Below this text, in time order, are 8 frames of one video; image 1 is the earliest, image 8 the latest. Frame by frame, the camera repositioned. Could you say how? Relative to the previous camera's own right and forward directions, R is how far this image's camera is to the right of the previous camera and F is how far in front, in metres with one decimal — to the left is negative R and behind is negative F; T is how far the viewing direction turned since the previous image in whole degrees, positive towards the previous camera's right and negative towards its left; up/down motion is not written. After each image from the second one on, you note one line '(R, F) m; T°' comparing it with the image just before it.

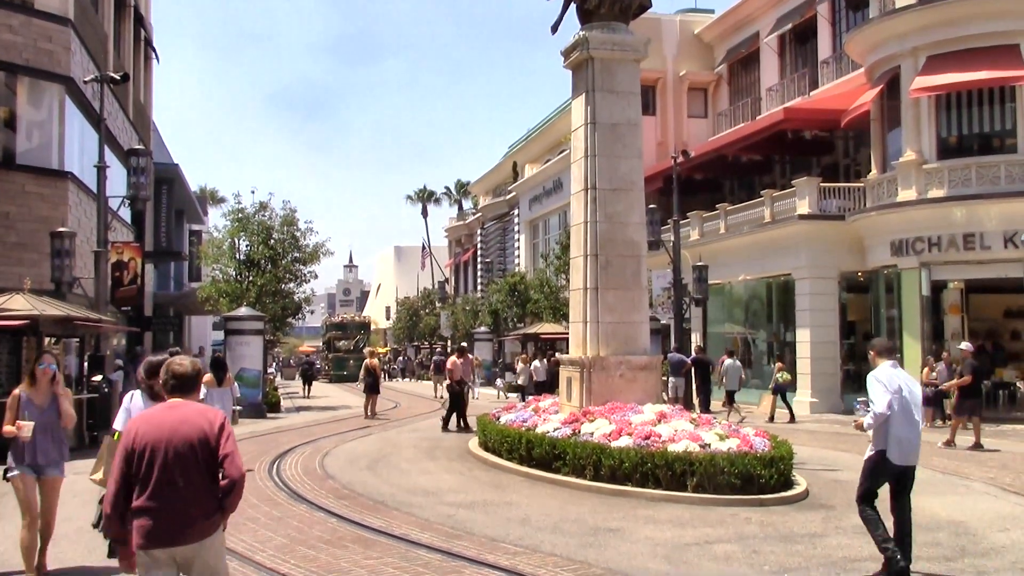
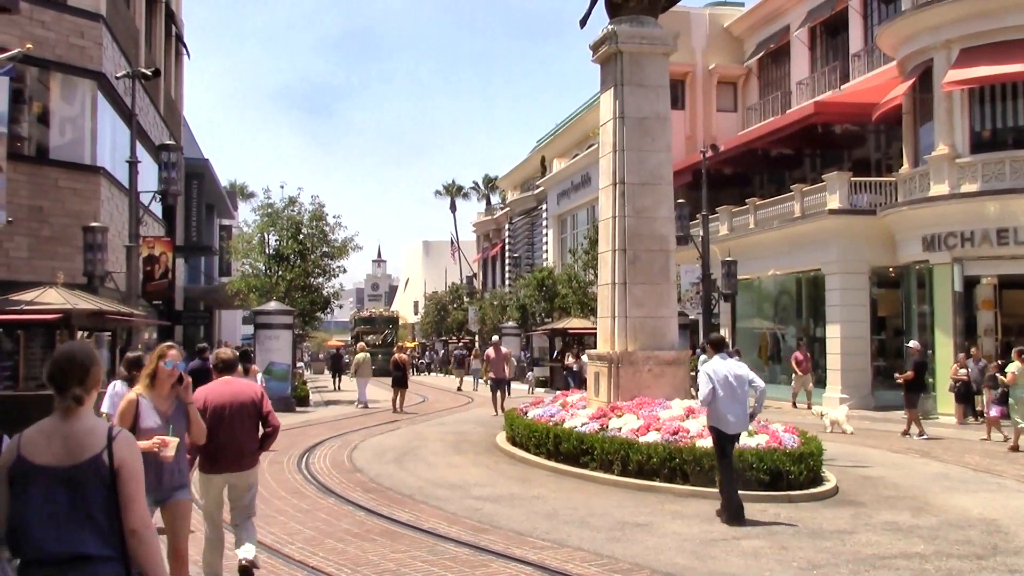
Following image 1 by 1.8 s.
(-0.1, 0.0) m; -1°
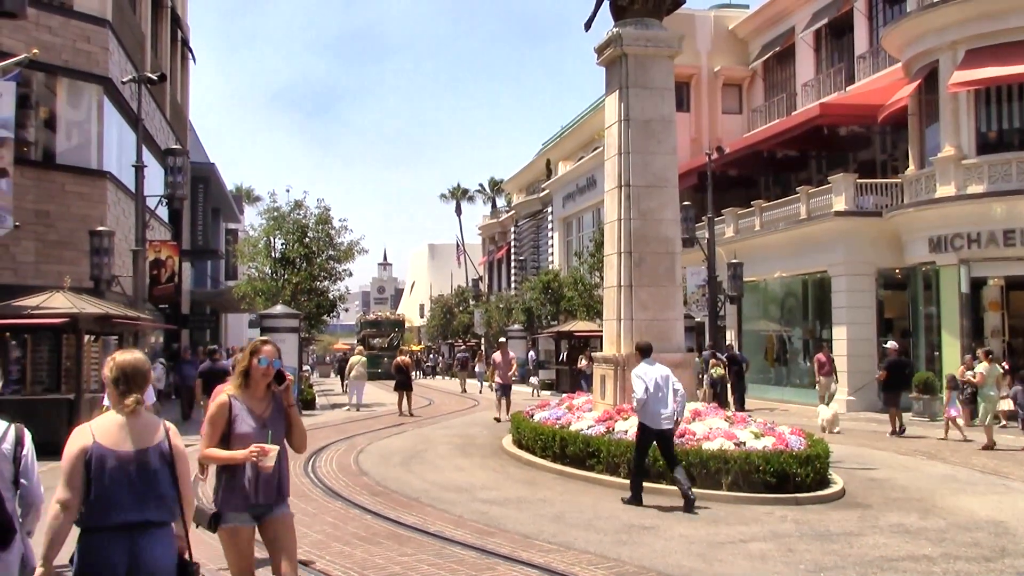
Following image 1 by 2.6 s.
(0.0, 0.0) m; 0°
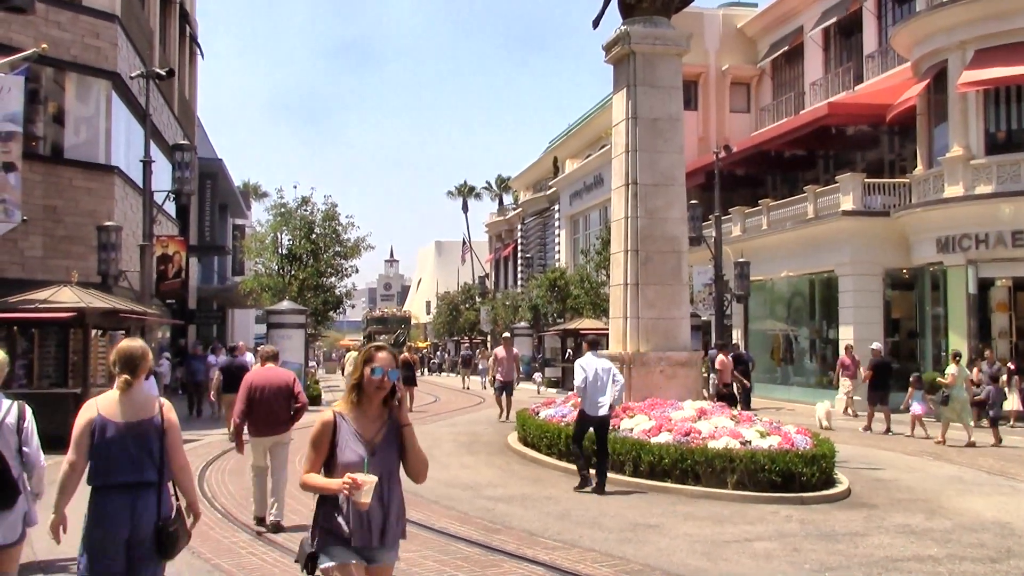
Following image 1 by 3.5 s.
(0.0, 0.0) m; 0°
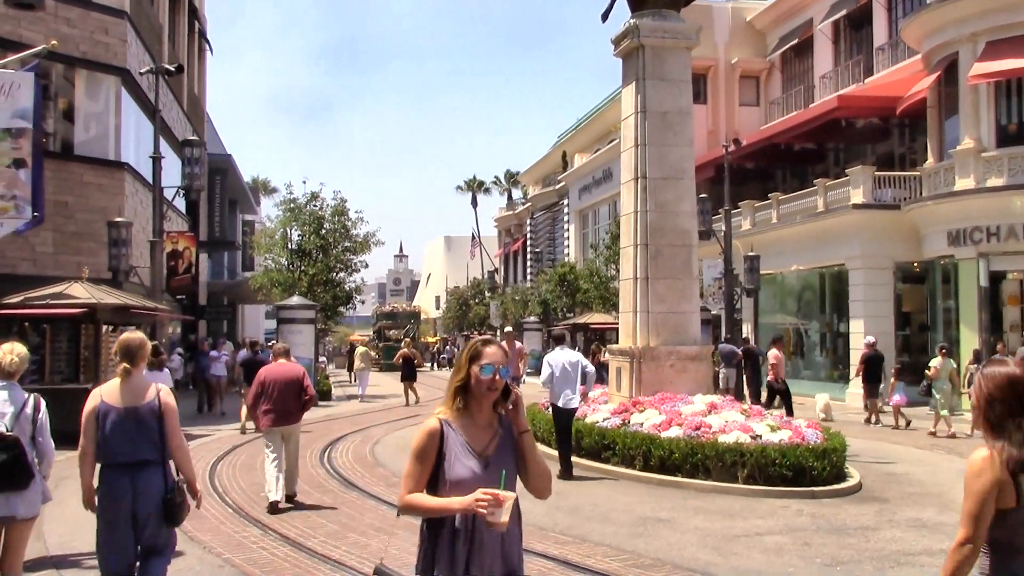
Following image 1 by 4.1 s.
(0.0, 0.0) m; 0°
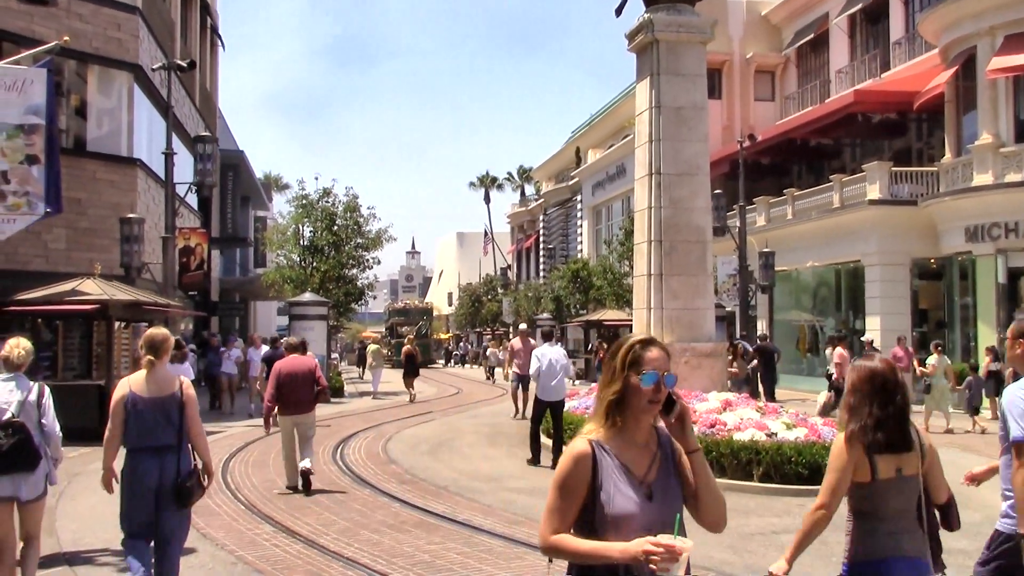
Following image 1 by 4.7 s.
(-0.1, +0.1) m; -1°
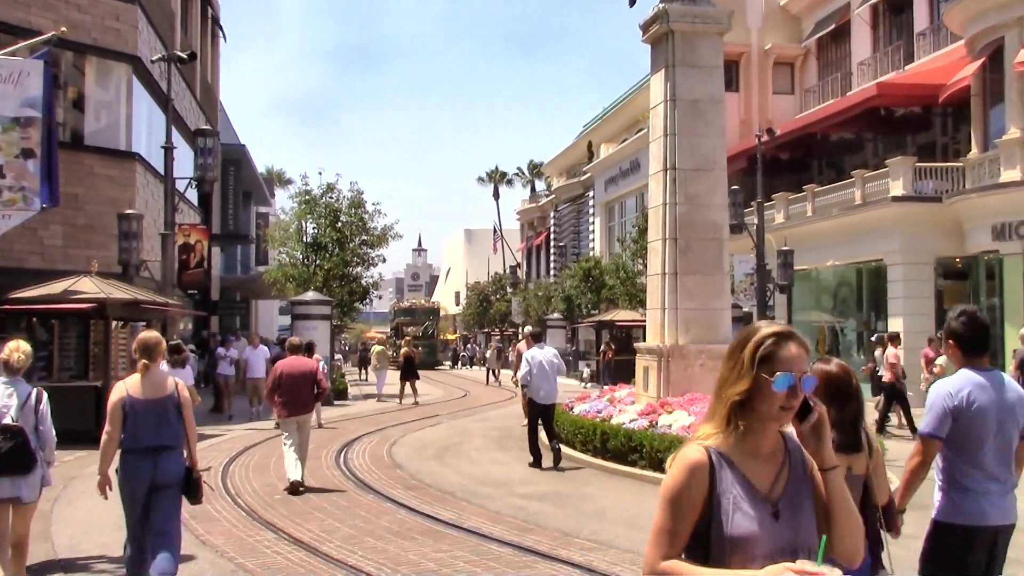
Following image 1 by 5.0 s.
(0.0, +0.6) m; -1°
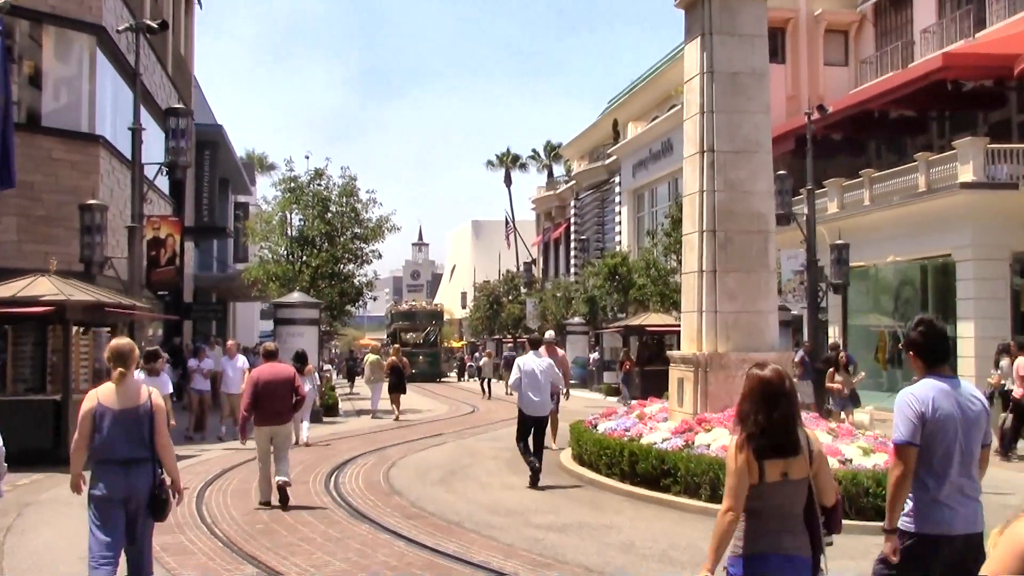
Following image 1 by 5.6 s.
(-0.1, +2.2) m; -1°
